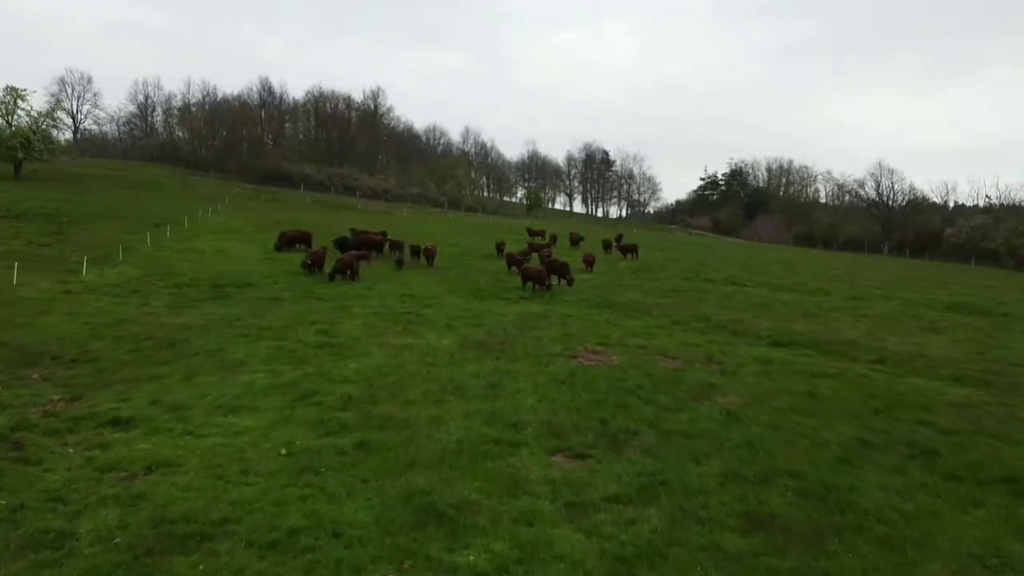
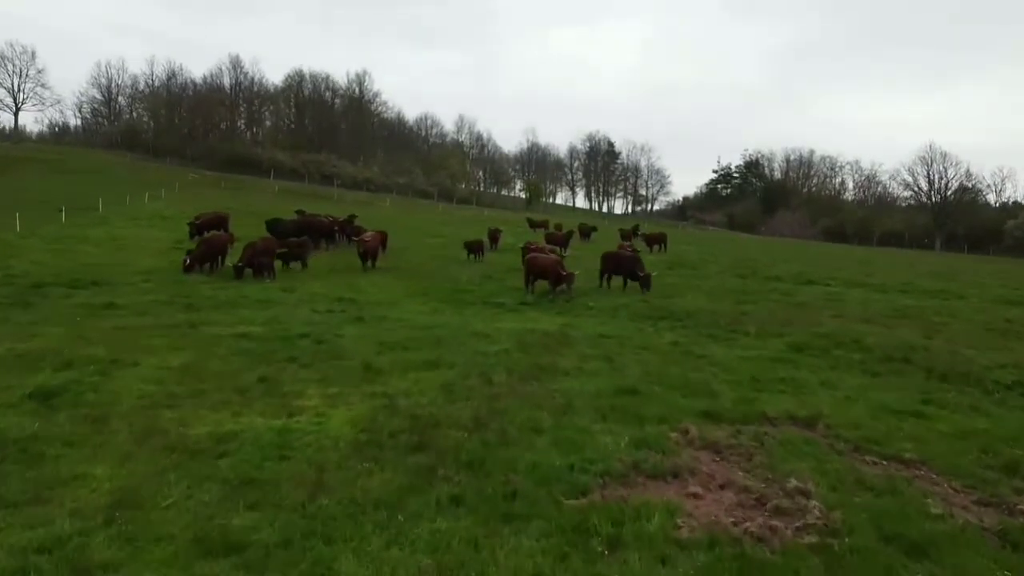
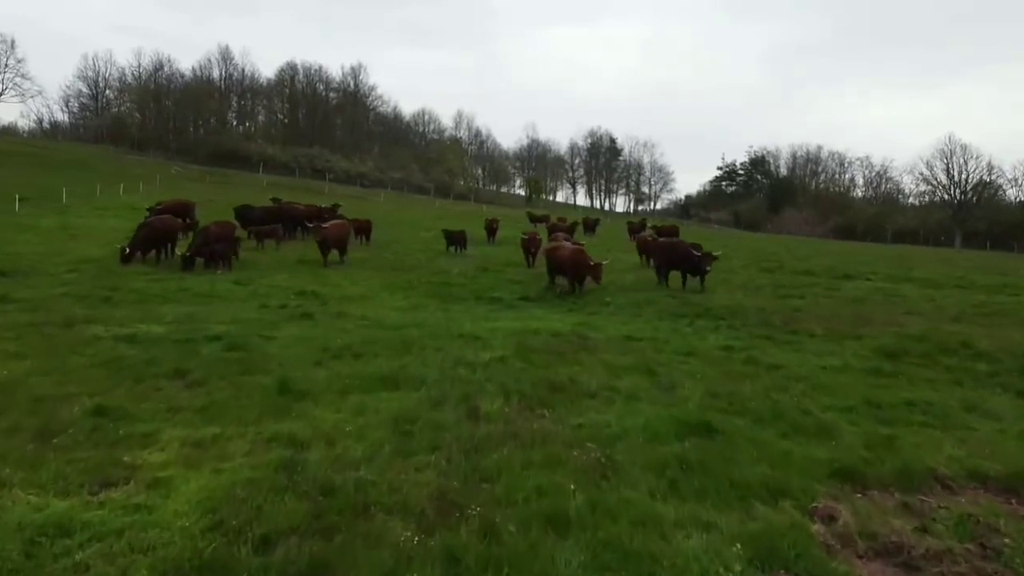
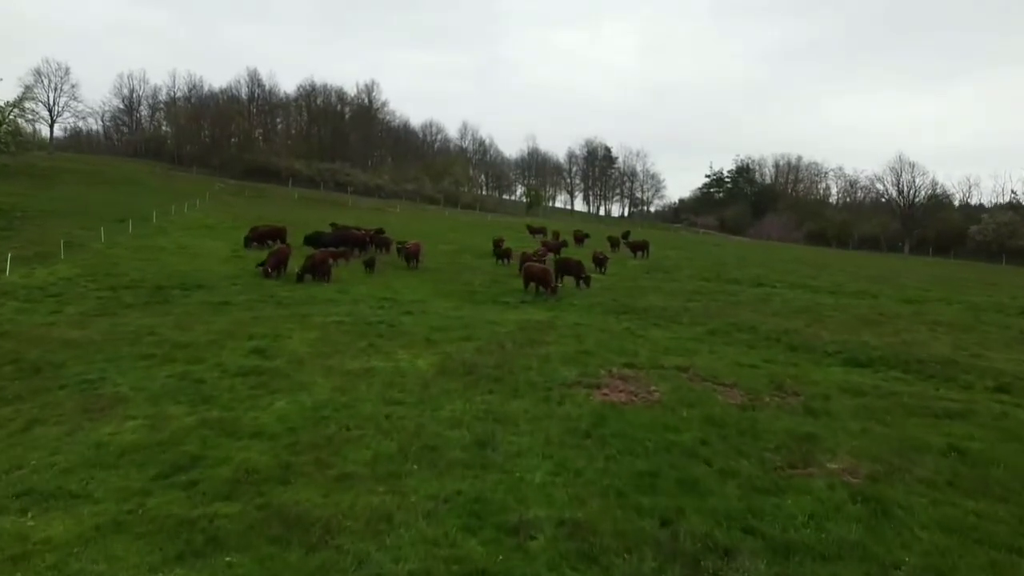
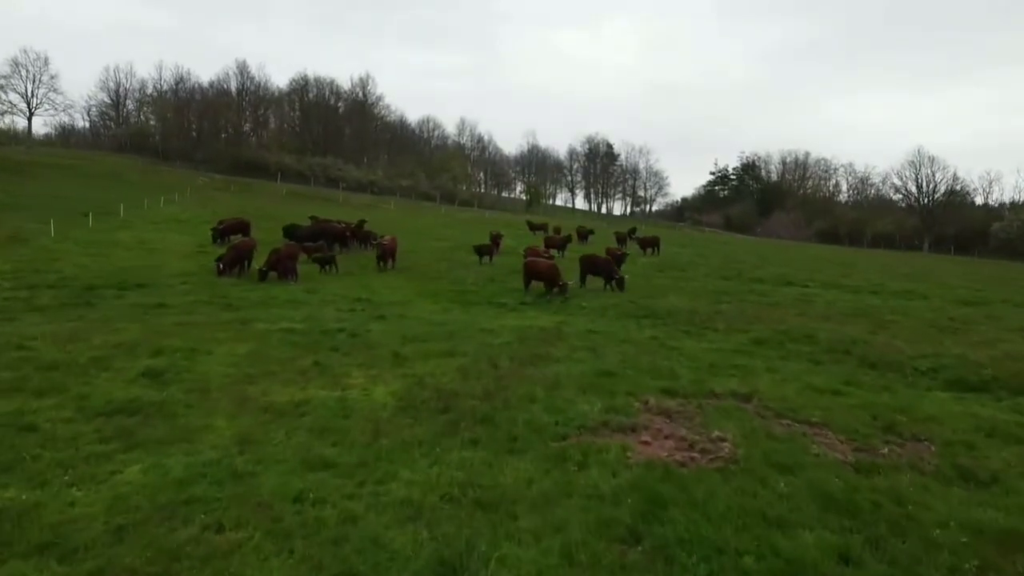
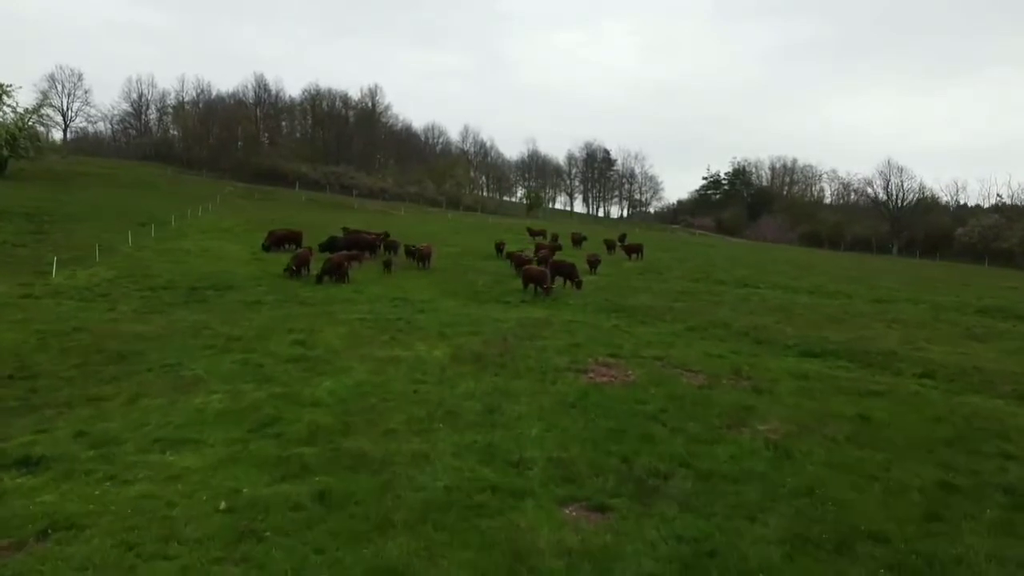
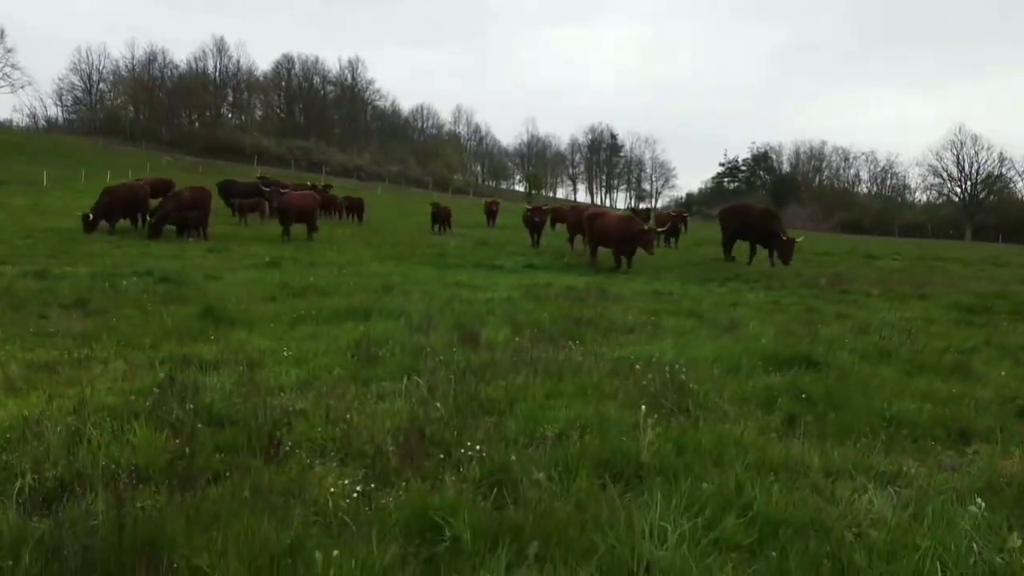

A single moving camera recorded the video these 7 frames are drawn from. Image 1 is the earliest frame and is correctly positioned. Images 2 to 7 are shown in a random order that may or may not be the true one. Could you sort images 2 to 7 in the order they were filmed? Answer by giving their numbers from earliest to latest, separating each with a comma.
6, 4, 5, 2, 3, 7
